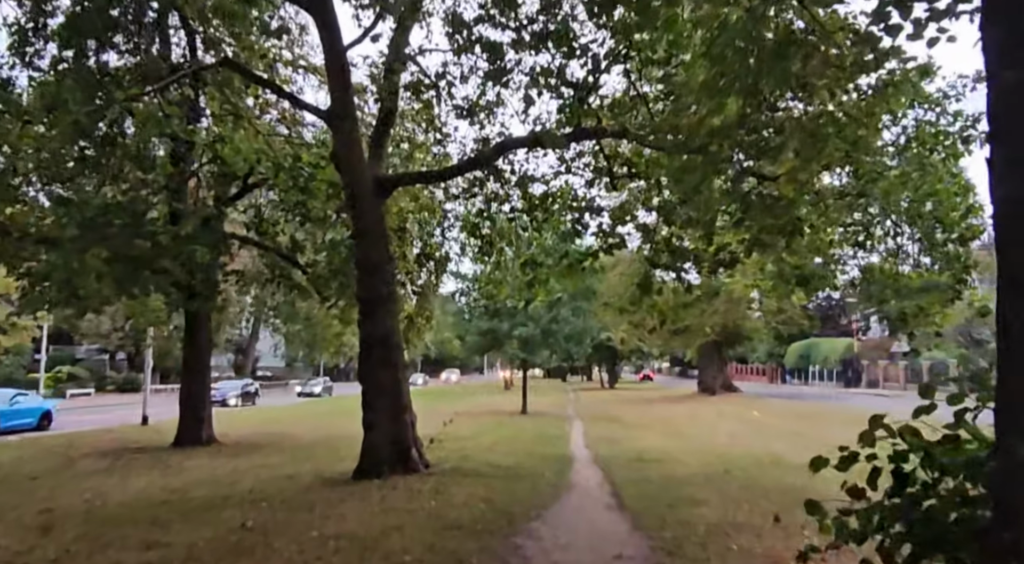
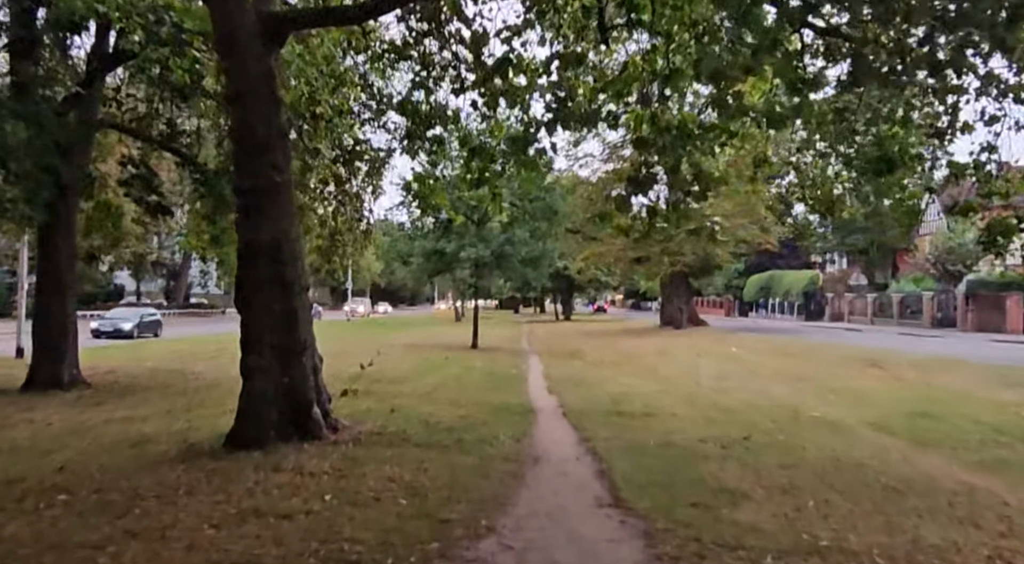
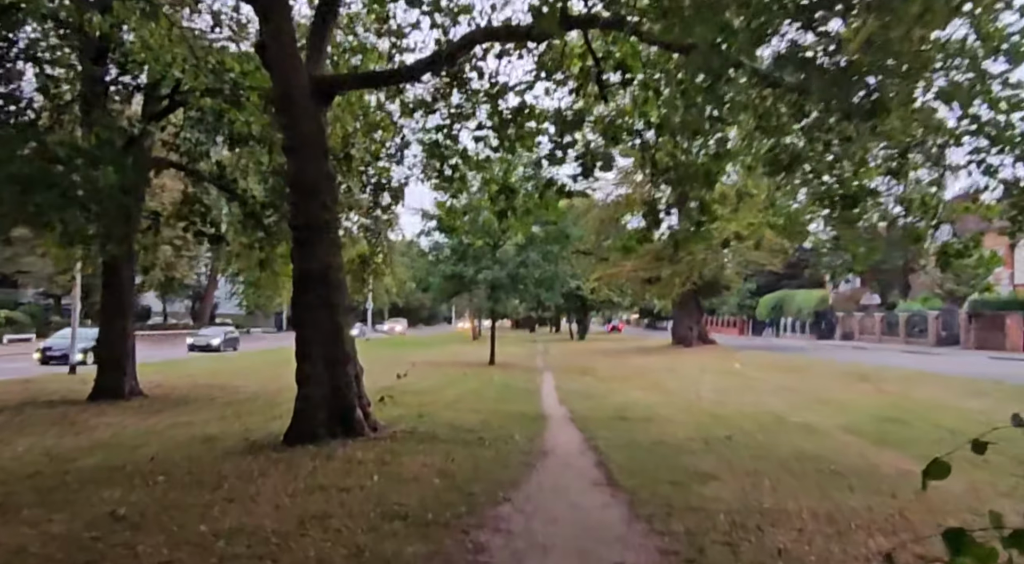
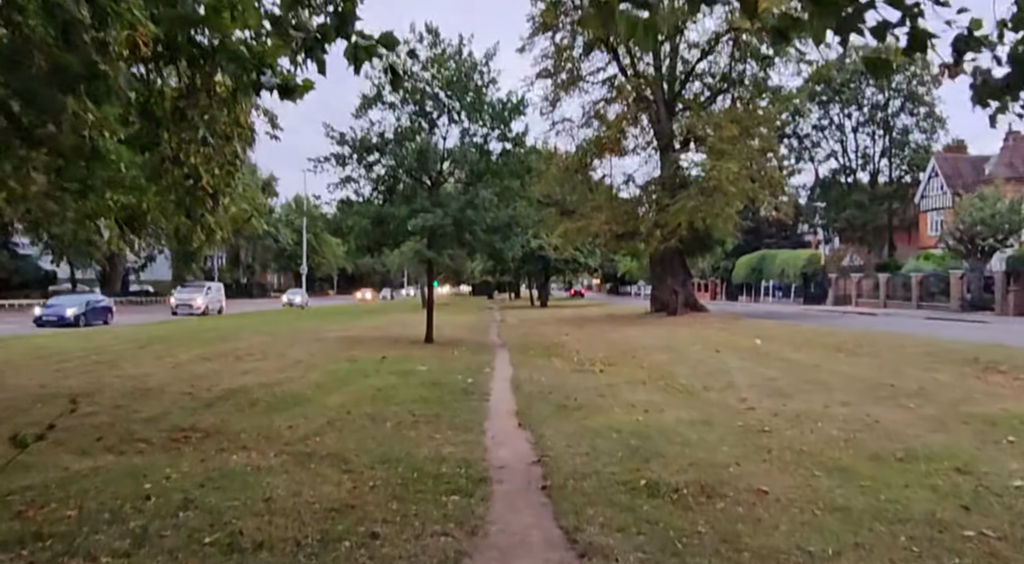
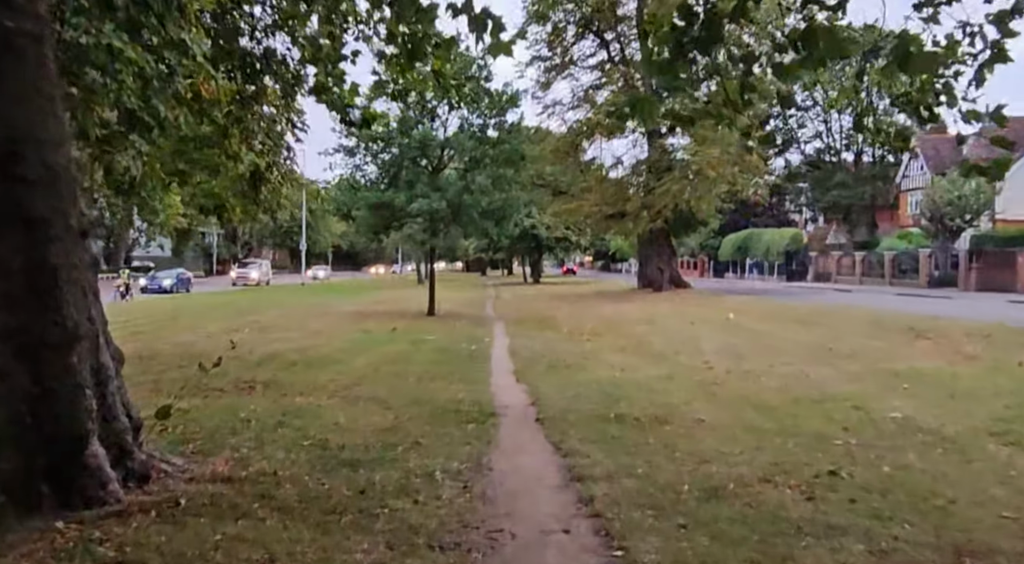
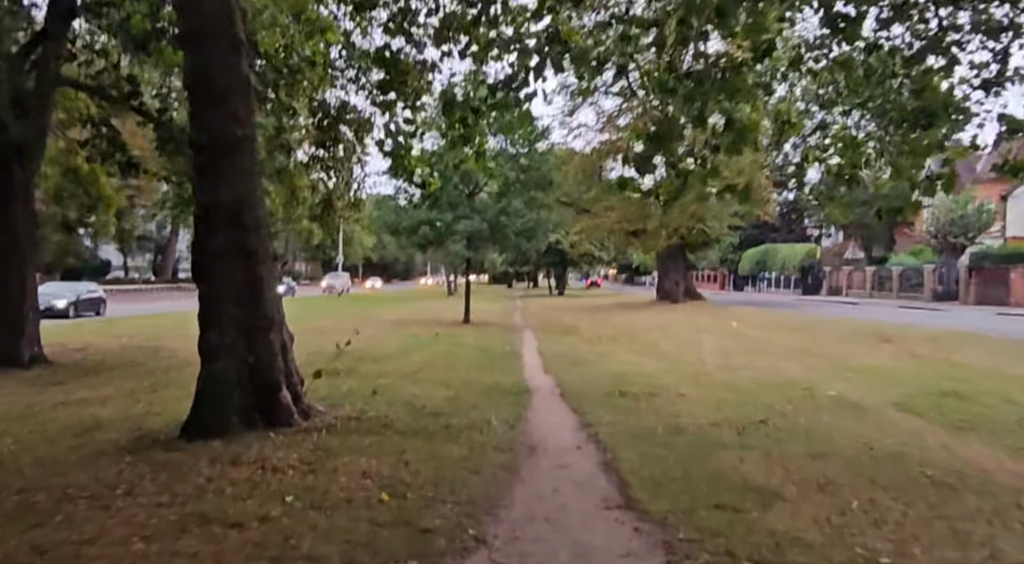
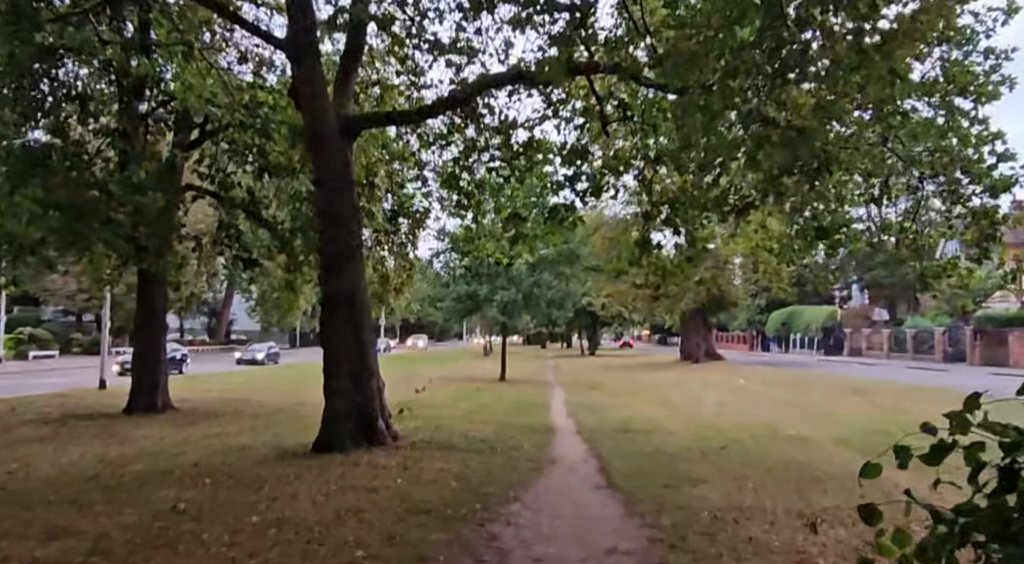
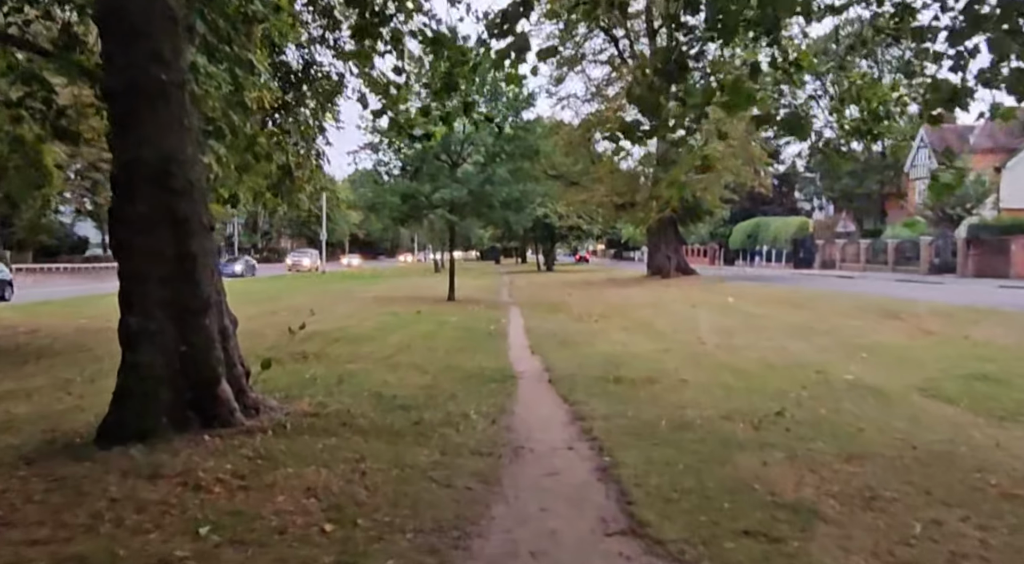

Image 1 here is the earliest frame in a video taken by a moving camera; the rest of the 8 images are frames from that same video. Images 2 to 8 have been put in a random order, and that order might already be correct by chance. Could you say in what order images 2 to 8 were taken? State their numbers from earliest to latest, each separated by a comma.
7, 3, 2, 6, 8, 5, 4
